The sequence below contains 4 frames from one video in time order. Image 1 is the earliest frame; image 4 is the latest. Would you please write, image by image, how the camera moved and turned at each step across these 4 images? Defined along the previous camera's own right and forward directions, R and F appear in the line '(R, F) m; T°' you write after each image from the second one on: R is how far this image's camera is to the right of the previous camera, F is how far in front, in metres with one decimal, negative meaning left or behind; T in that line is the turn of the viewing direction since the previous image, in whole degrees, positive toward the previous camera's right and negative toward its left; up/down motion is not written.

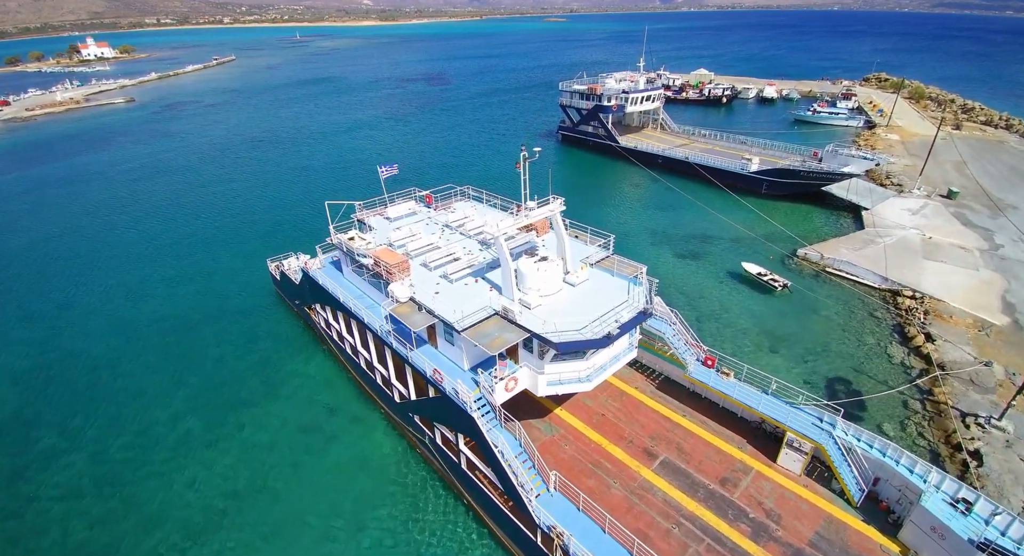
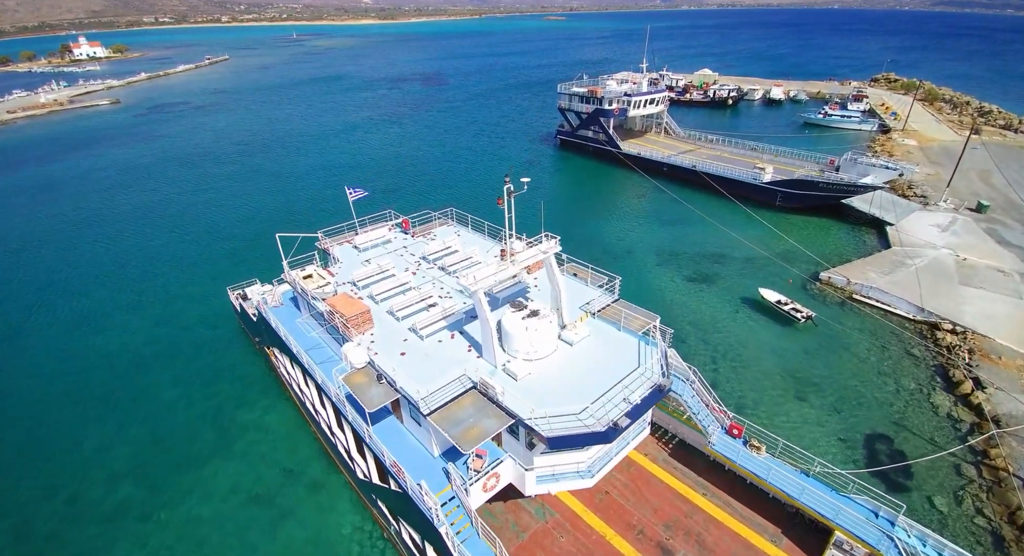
(+0.7, +4.2) m; 0°
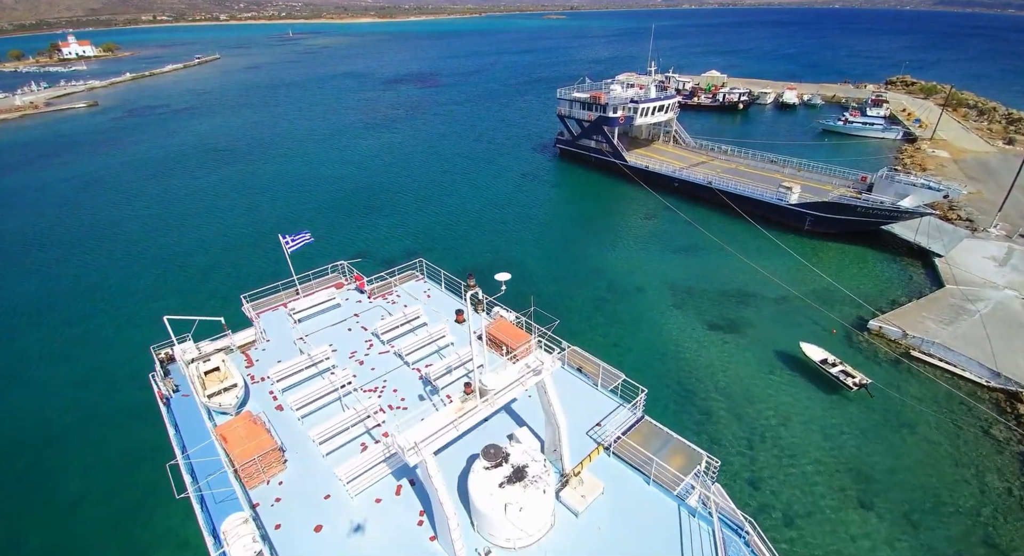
(+0.7, +6.3) m; 0°
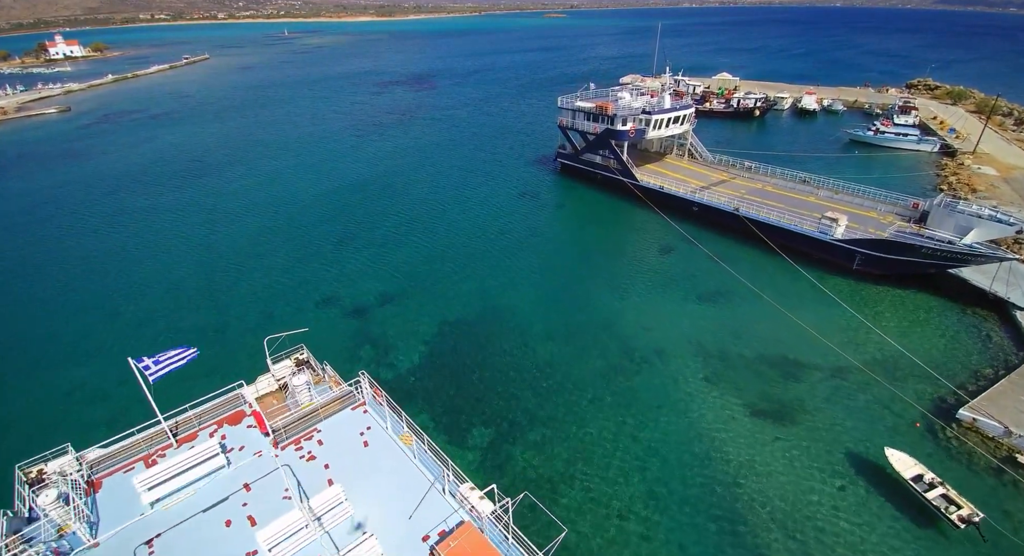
(+0.6, +7.4) m; 0°
